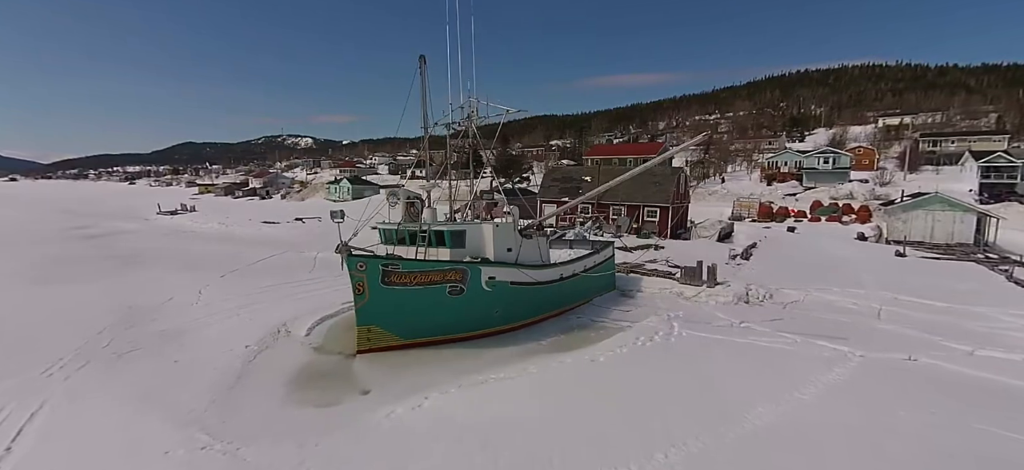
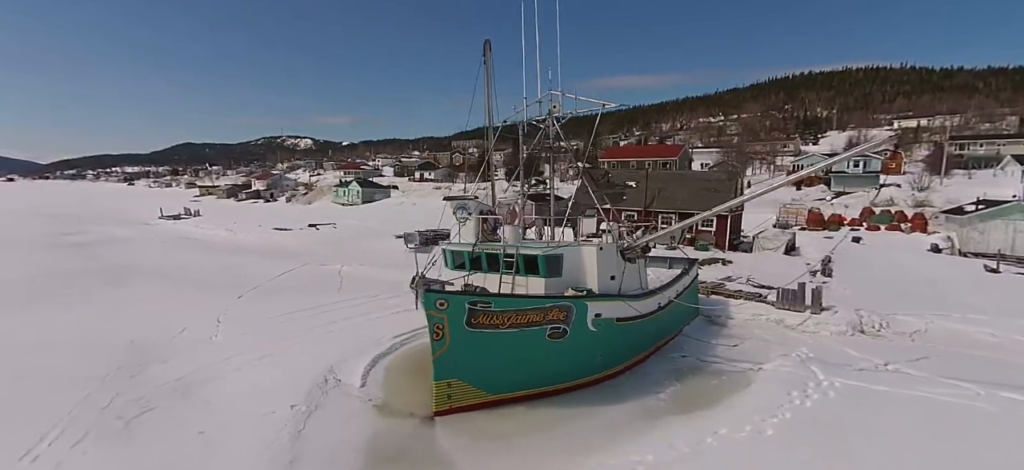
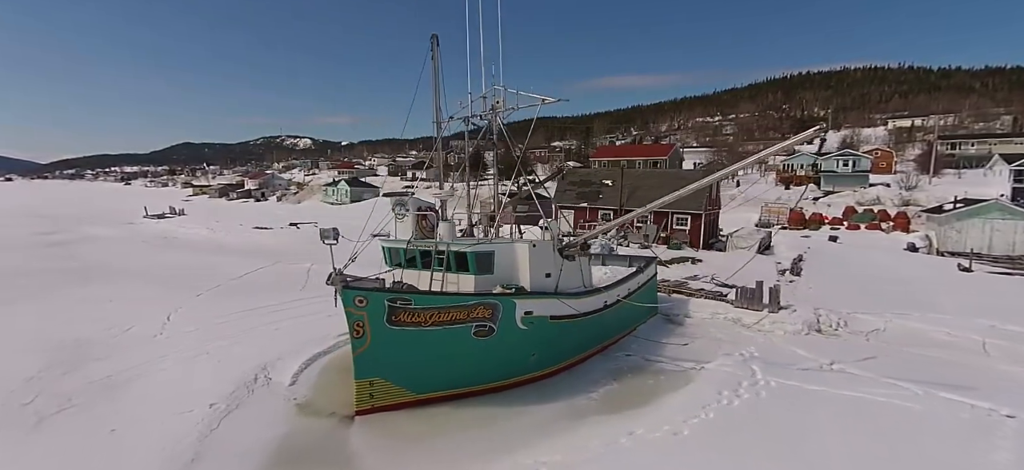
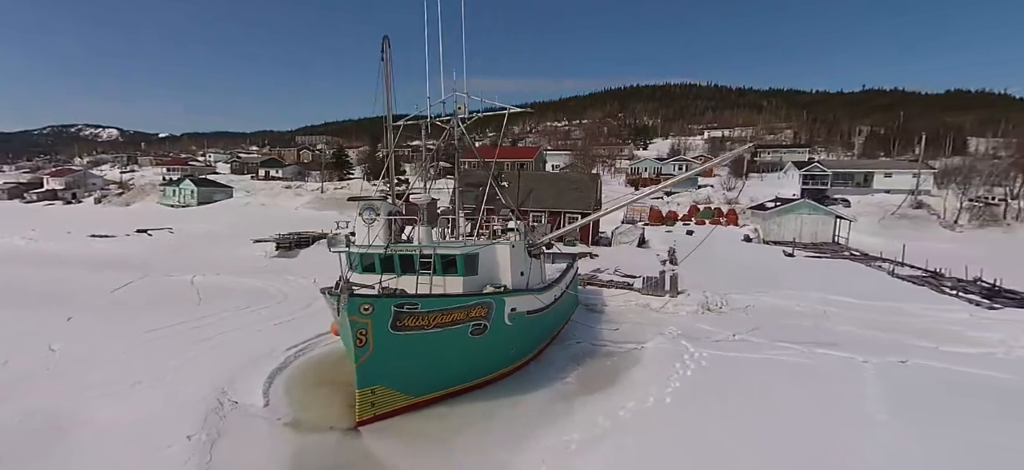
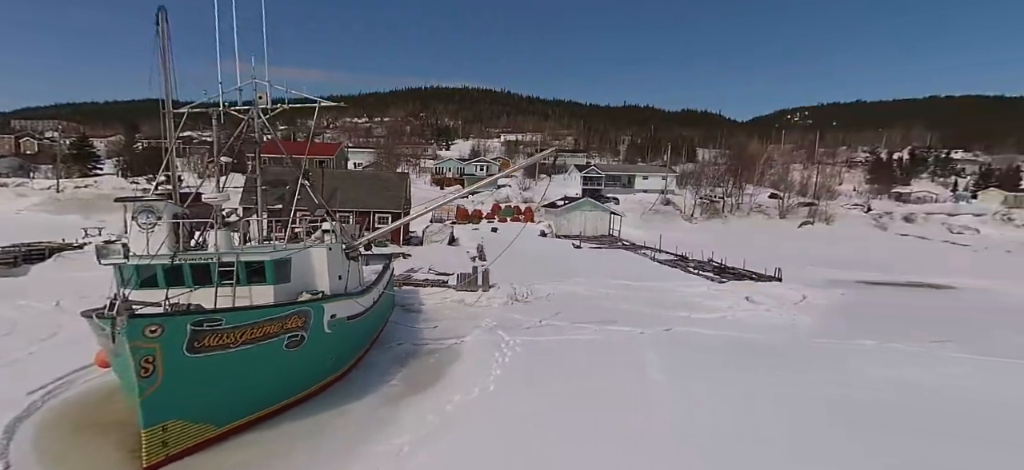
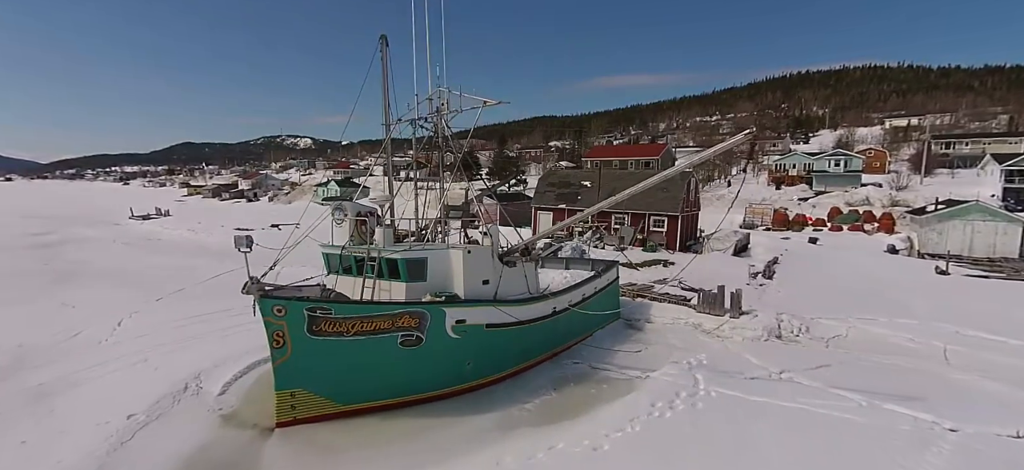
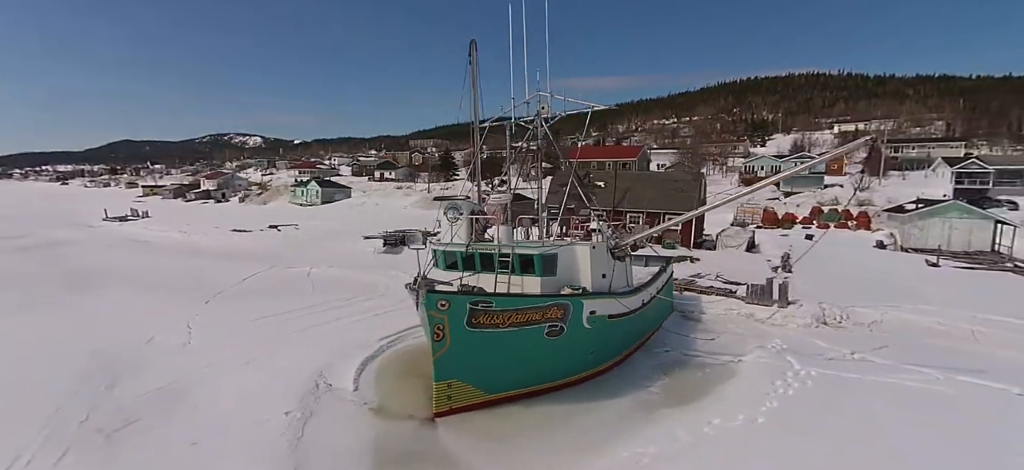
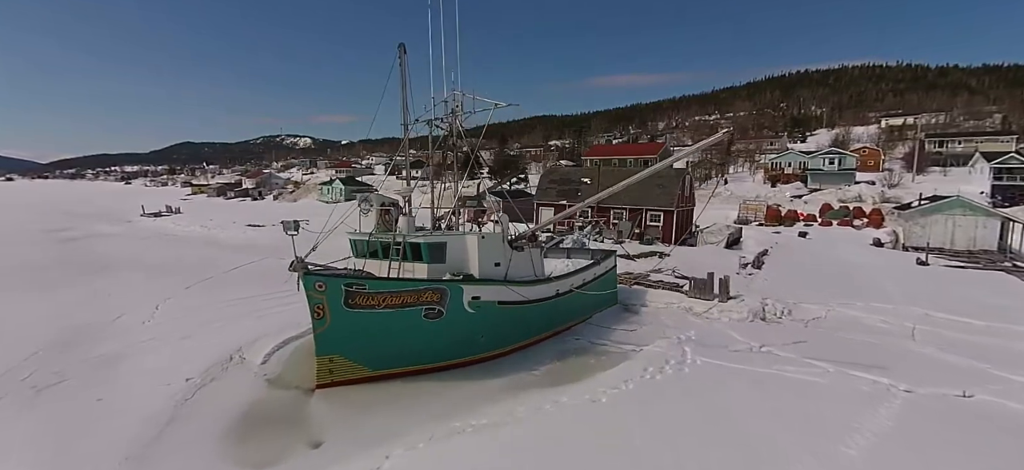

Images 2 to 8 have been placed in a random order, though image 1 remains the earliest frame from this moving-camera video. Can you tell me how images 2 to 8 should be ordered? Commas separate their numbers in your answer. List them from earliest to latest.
8, 6, 3, 2, 7, 4, 5
